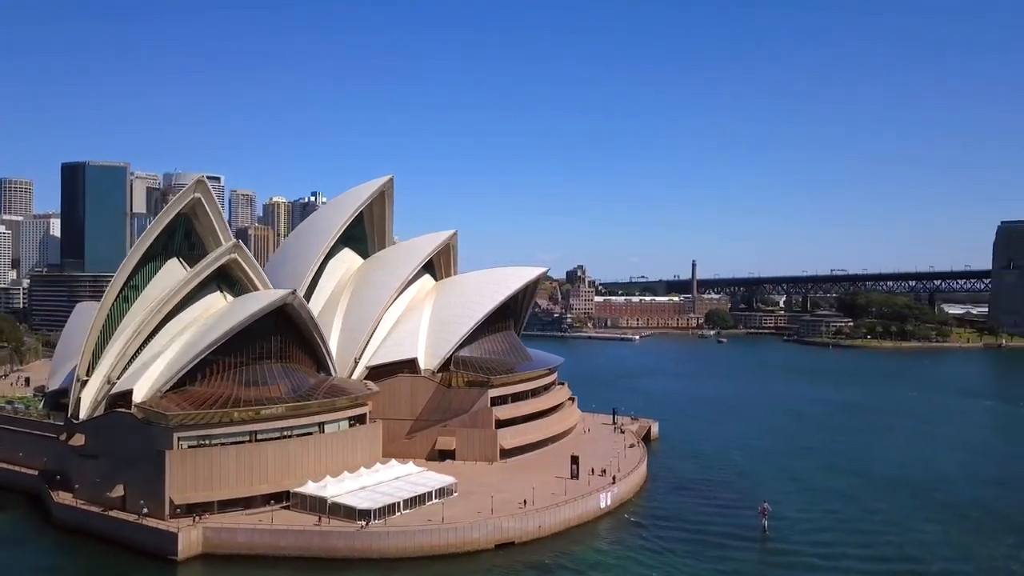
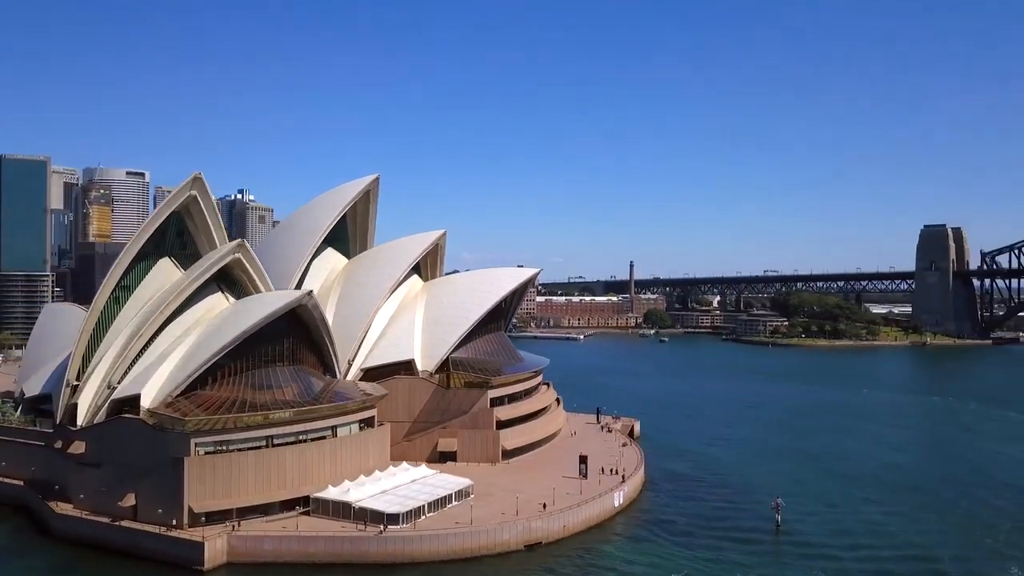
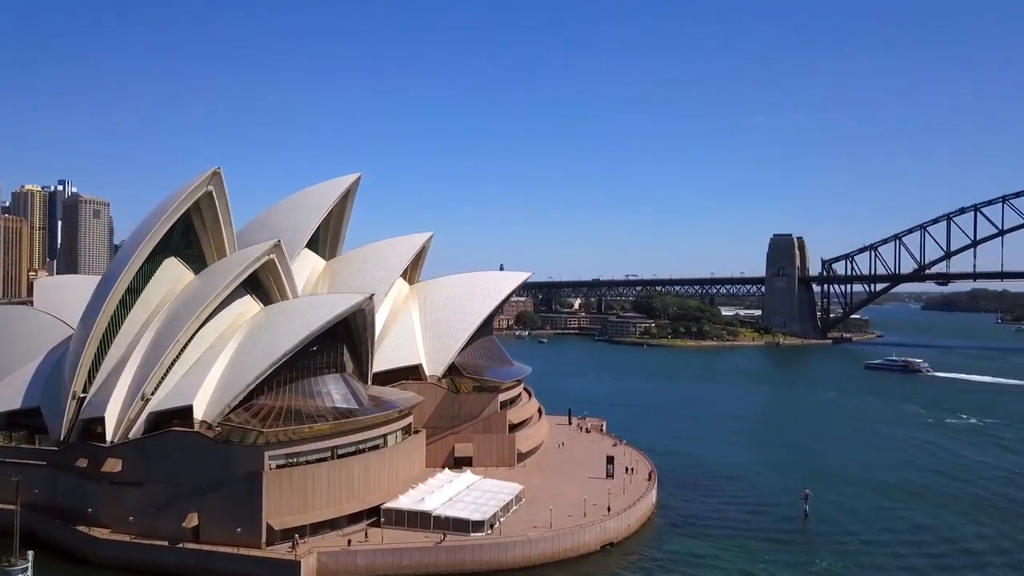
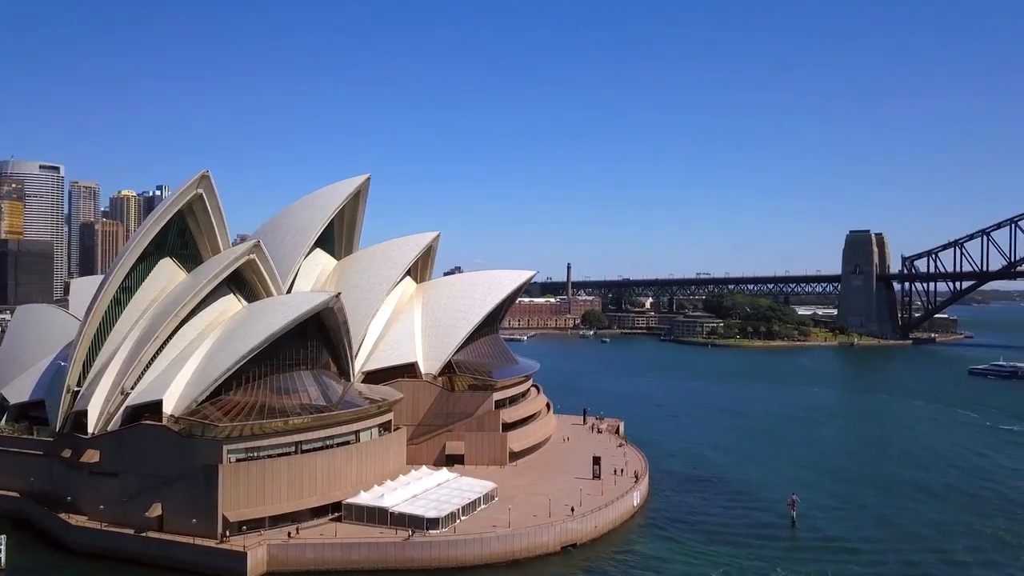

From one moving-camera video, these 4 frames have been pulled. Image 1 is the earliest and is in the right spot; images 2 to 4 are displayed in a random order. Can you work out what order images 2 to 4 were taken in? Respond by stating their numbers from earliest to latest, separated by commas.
2, 4, 3
